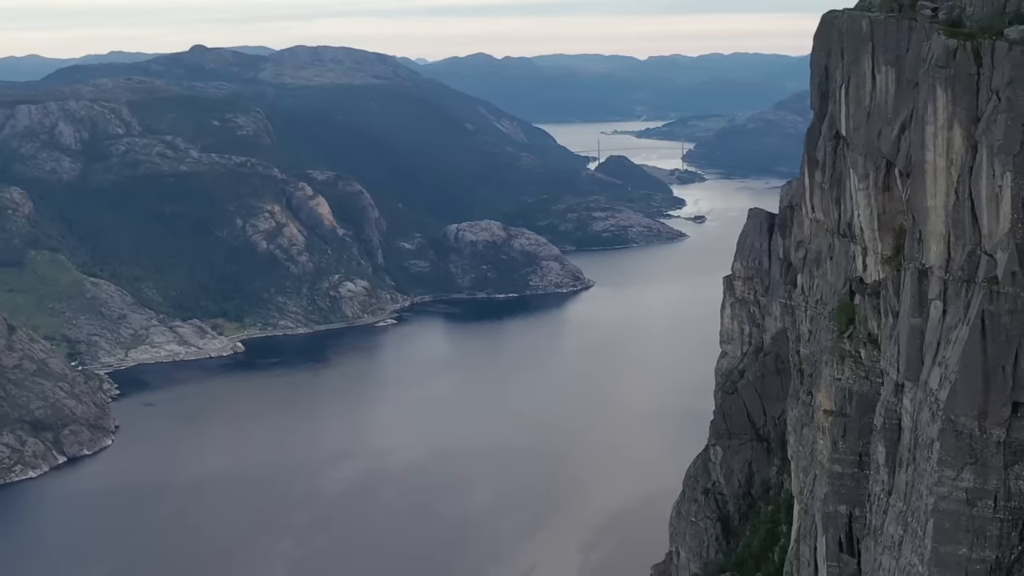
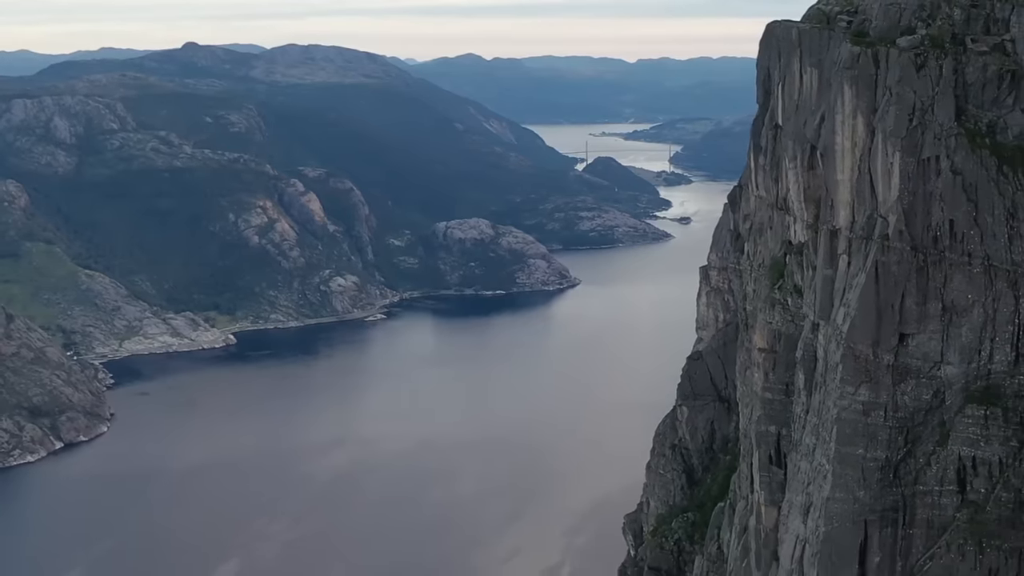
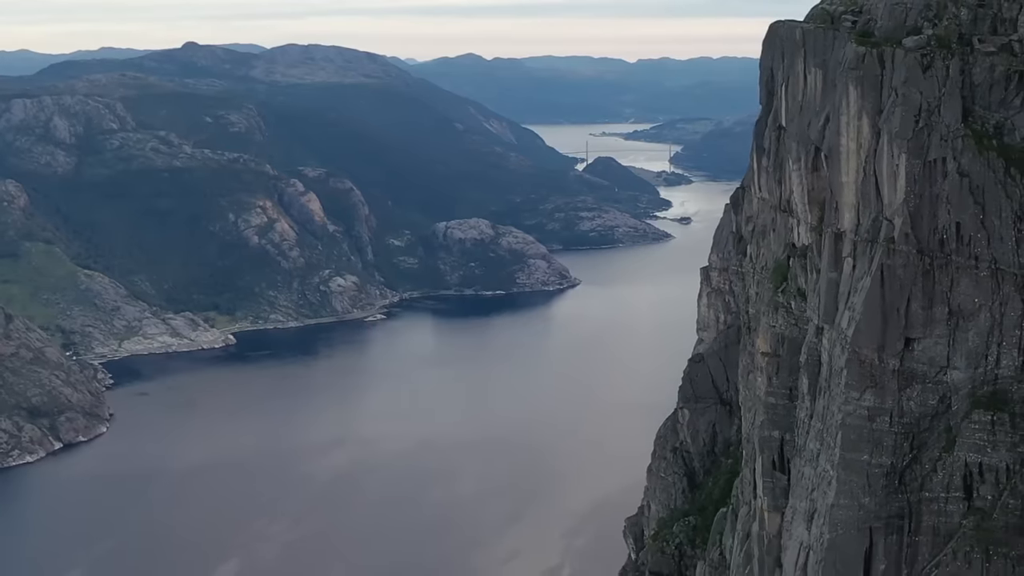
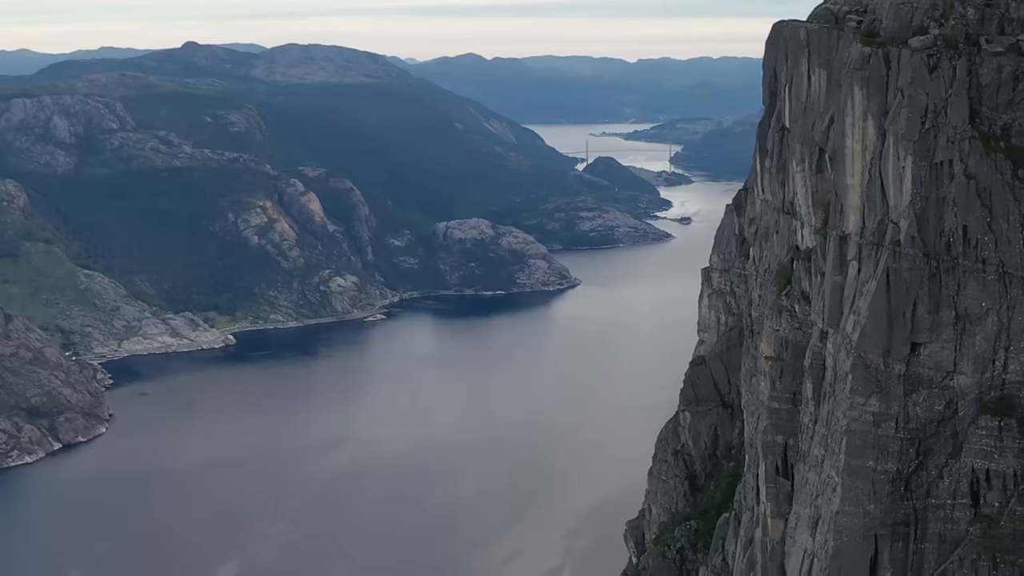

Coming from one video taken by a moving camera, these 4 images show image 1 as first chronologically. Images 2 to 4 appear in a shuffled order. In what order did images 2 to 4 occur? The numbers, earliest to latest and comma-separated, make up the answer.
4, 3, 2
